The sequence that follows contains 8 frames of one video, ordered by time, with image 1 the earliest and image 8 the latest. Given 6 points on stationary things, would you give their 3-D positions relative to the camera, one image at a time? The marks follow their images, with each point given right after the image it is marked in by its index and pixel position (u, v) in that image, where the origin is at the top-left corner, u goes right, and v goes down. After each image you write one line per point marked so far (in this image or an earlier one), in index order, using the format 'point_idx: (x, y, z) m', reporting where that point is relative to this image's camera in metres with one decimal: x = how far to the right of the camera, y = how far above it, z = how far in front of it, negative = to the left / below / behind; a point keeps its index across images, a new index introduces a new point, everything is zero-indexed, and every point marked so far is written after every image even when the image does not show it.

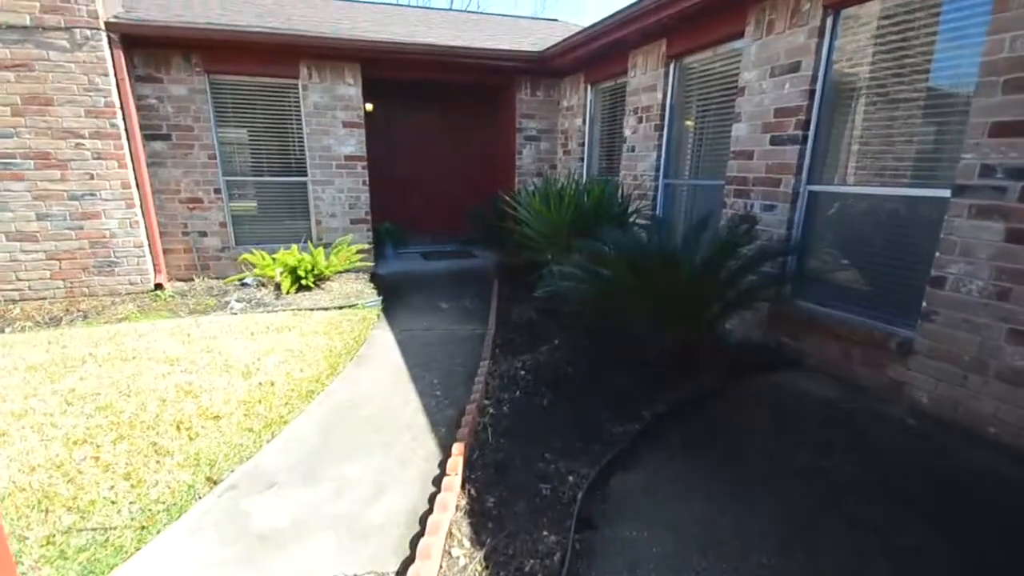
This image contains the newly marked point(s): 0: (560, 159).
0: (+0.6, +1.7, +6.1) m
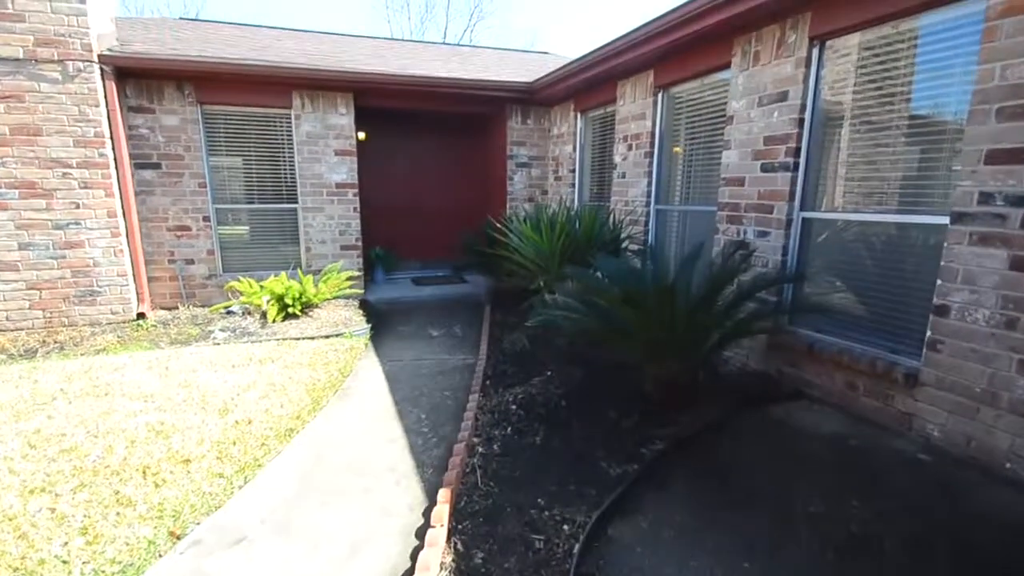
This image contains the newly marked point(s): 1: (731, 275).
0: (+0.5, +1.3, +6.1) m
1: (+1.3, +0.1, +2.7) m
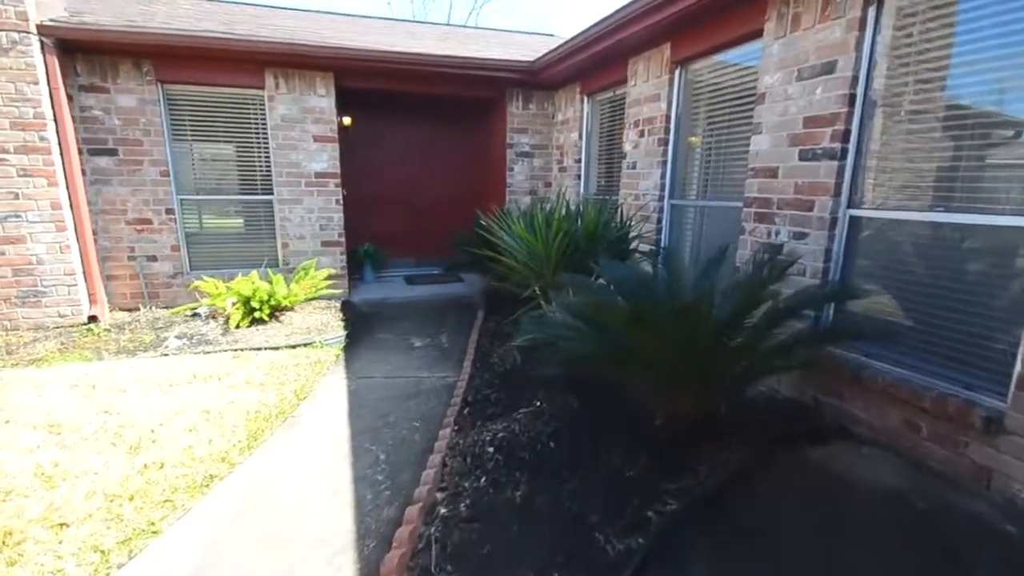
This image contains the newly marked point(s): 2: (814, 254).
0: (+0.5, +1.3, +5.6) m
1: (+1.2, 0.0, +2.2) m
2: (+1.7, +0.2, +2.5) m
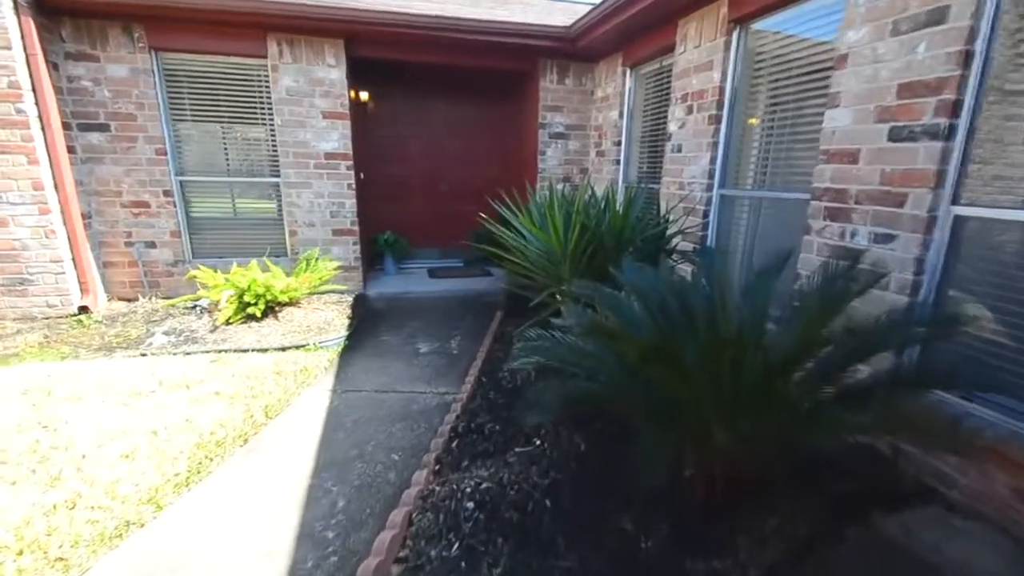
0: (+0.8, +1.3, +5.0) m
1: (+1.2, -0.1, +1.6) m
2: (+1.7, +0.1, +1.9) m
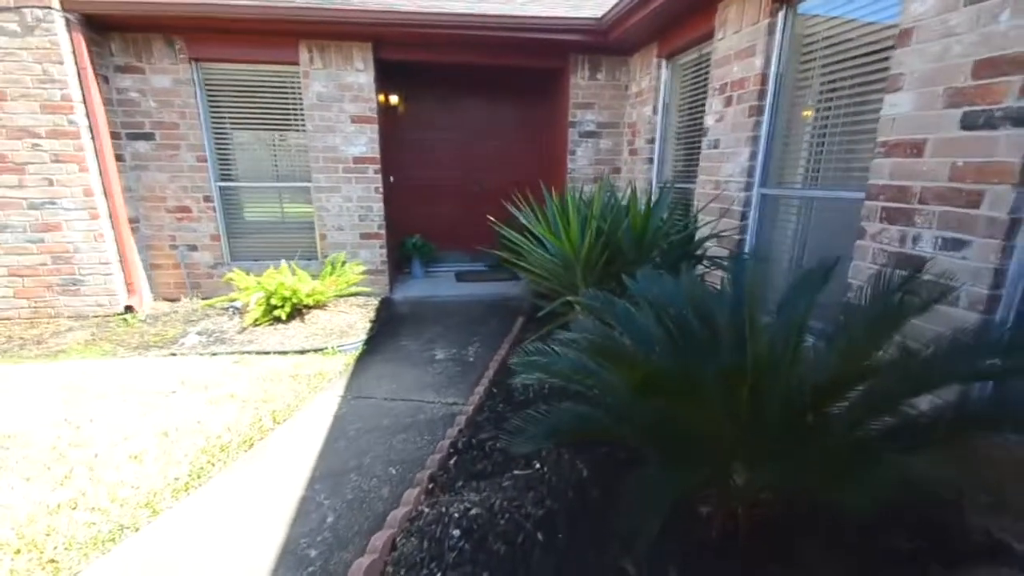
0: (+1.1, +1.3, +4.8) m
1: (+1.1, -0.1, +1.3) m
2: (+1.7, 0.0, +1.6) m
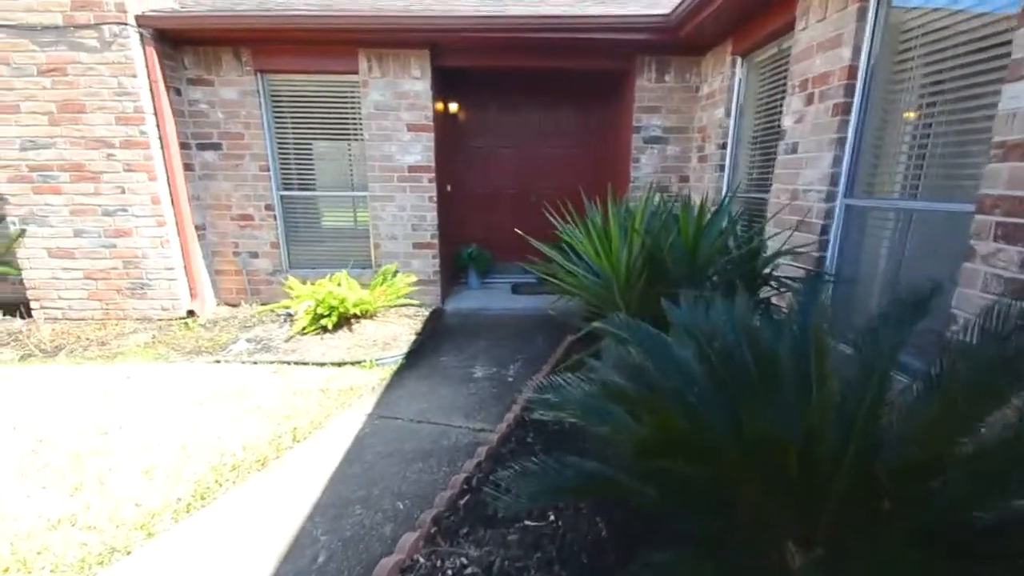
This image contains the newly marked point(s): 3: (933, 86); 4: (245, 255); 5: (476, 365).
0: (+1.7, +1.1, +4.3) m
1: (+1.2, -0.2, +0.9) m
2: (+1.7, -0.1, +1.1) m
3: (+1.8, +0.9, +1.9) m
4: (-2.5, +0.3, +4.4) m
5: (-0.2, -0.5, +3.2) m
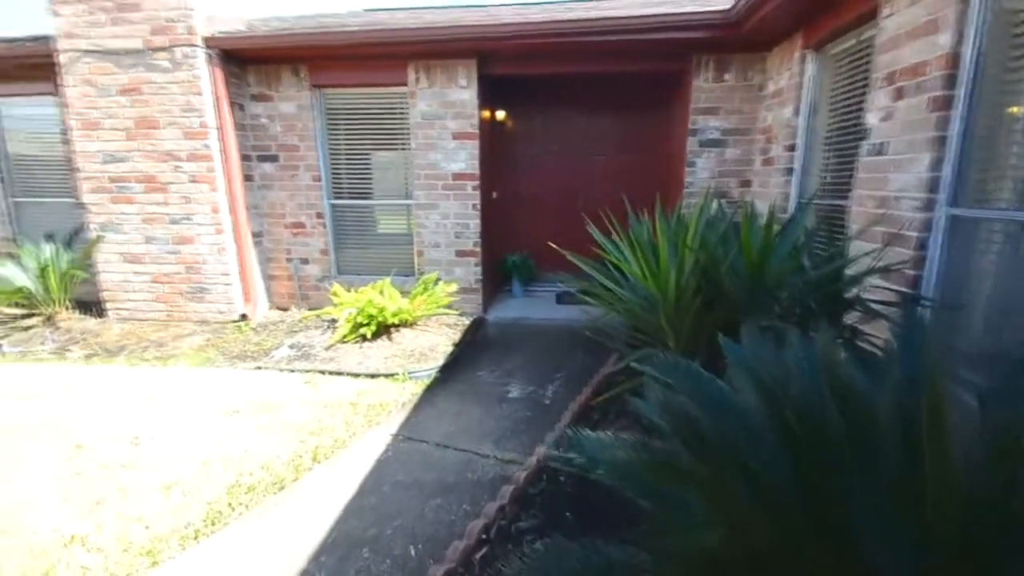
0: (+2.1, +1.0, +3.9) m
1: (+1.1, -0.3, +0.6) m
2: (+1.7, -0.2, +0.7) m
3: (+1.9, +0.8, +1.5) m
4: (-2.1, +0.3, +4.5) m
5: (0.0, -0.6, +3.0) m
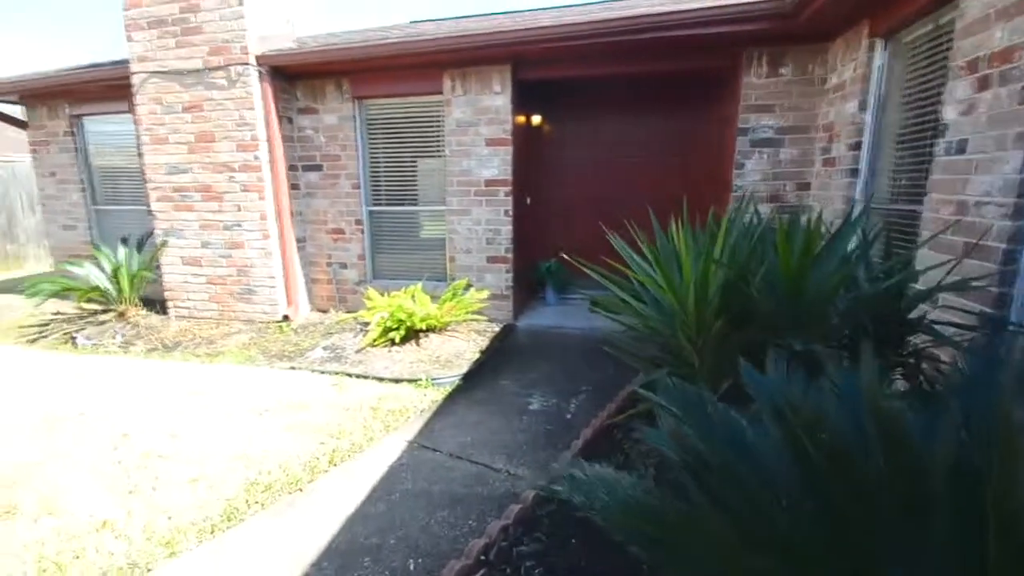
0: (+2.3, +0.8, +3.6) m
1: (+0.9, -0.4, +0.5) m
2: (+1.5, -0.3, +0.5) m
3: (+1.9, +0.7, +1.3) m
4: (-1.8, +0.2, +4.7) m
5: (+0.1, -0.7, +3.0) m
